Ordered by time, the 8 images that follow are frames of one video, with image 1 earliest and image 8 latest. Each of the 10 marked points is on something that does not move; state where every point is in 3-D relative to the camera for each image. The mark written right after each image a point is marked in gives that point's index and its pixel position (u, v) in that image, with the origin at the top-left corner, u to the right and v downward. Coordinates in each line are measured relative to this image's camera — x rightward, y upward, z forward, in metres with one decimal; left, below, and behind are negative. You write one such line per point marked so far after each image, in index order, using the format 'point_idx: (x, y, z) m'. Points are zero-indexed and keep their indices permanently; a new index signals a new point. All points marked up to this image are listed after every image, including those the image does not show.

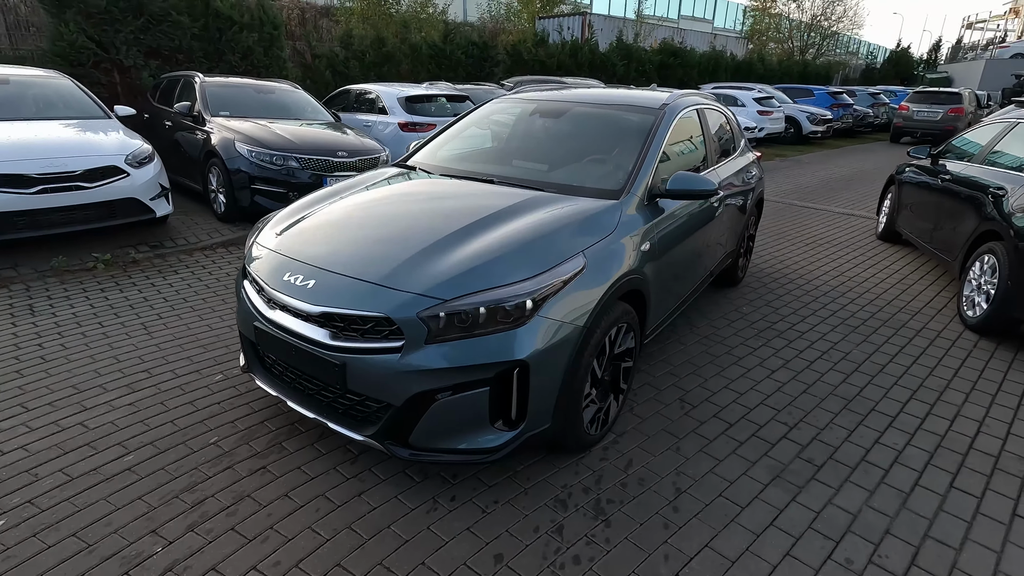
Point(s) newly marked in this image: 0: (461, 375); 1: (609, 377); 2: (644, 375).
0: (-0.2, -0.4, +2.4) m
1: (+0.6, -0.5, +3.1) m
2: (+1.0, -0.7, +3.9) m
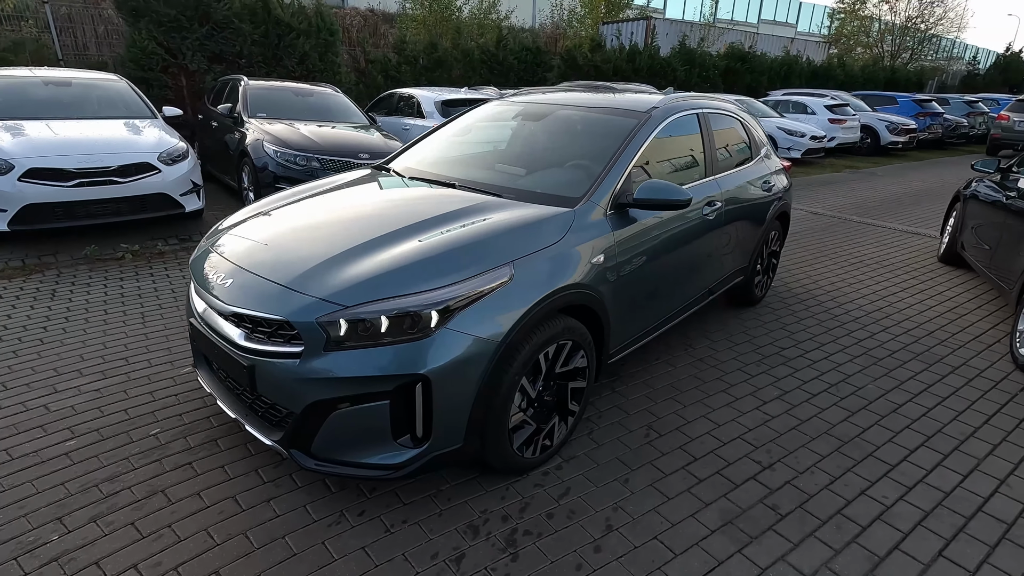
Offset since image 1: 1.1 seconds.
0: (-0.6, -0.4, +2.3) m
1: (+0.2, -0.6, +2.9) m
2: (+0.7, -0.8, +3.7) m
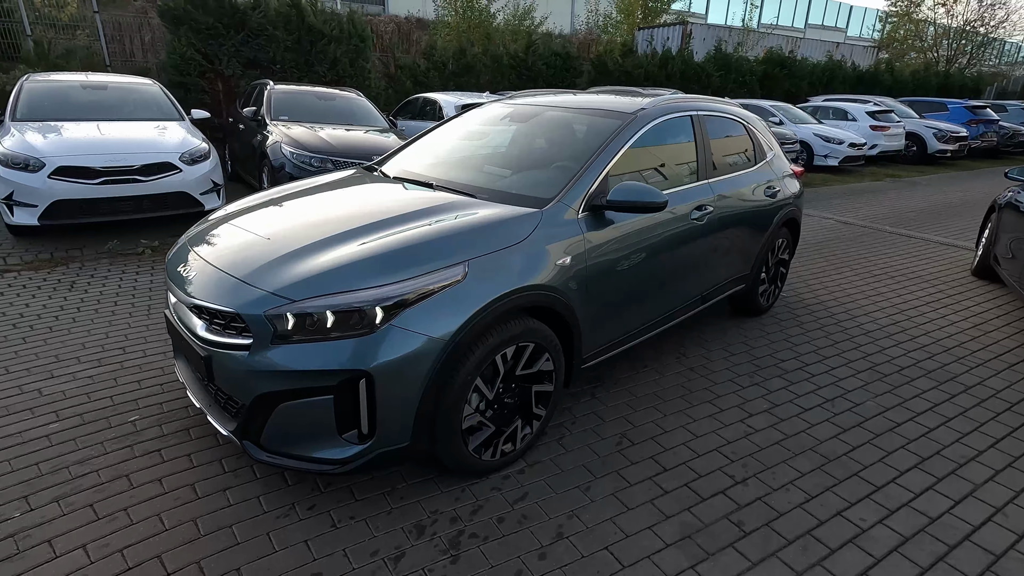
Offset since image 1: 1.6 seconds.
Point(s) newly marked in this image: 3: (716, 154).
0: (-0.9, -0.4, +2.3) m
1: (0.0, -0.6, +2.9) m
2: (+0.5, -0.8, +3.6) m
3: (+1.6, +1.1, +4.2) m
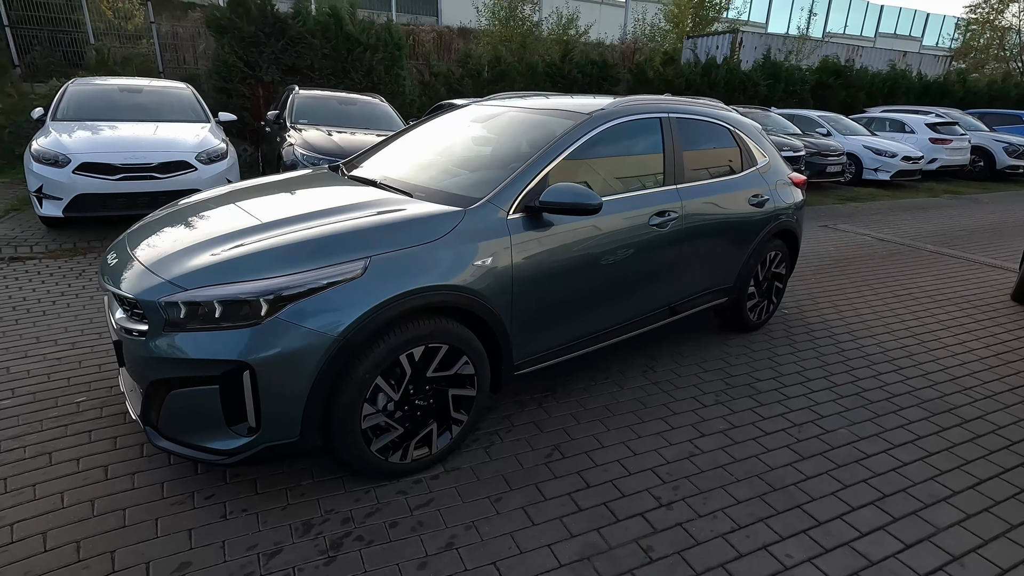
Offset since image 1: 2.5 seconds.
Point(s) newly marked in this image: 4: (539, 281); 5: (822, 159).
0: (-1.4, -0.3, +2.3) m
1: (-0.4, -0.6, +2.8) m
2: (+0.2, -0.8, +3.5) m
3: (+1.3, +1.0, +4.0) m
4: (+0.2, 0.0, +3.1) m
5: (+7.8, +3.3, +13.5) m
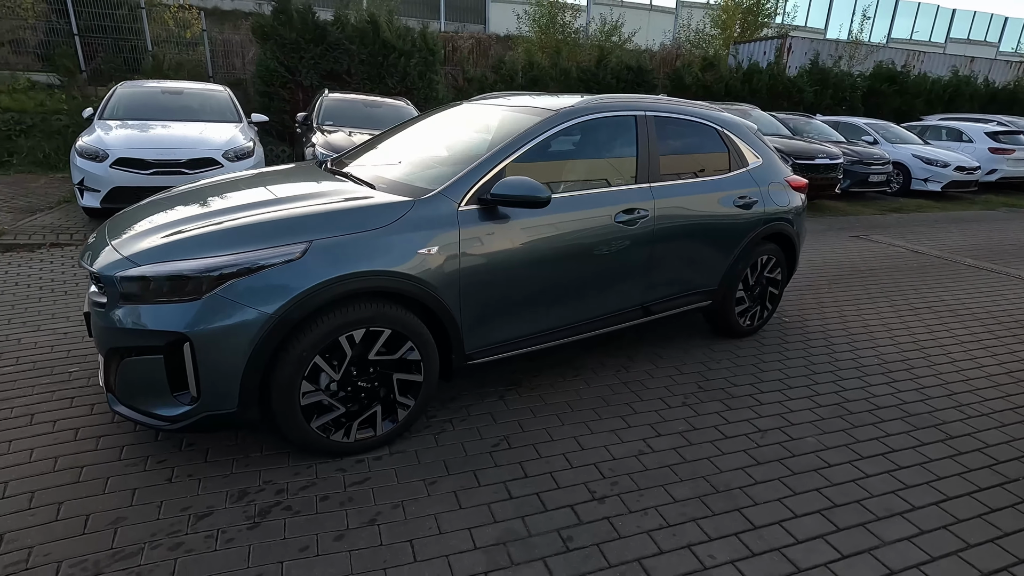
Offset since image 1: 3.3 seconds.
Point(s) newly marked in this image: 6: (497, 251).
0: (-1.7, -0.2, +2.5) m
1: (-0.7, -0.5, +2.9) m
2: (-0.1, -0.8, +3.5) m
3: (+1.1, +1.0, +4.0) m
4: (-0.1, +0.1, +3.1) m
5: (+8.5, +2.9, +12.9) m
6: (-0.1, +0.2, +3.1) m
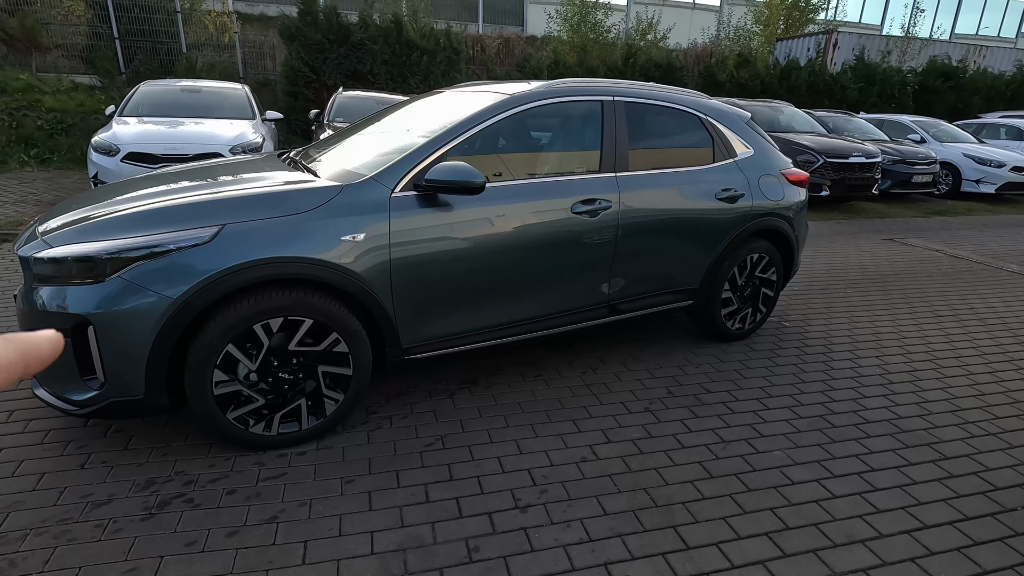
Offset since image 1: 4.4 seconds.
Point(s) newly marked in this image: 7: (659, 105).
0: (-2.1, -0.1, +2.4) m
1: (-1.1, -0.5, +2.8) m
2: (-0.4, -0.7, +3.3) m
3: (+0.9, +1.0, +3.7) m
4: (-0.4, +0.1, +3.0) m
5: (+8.9, +2.7, +12.1) m
6: (-0.4, +0.3, +3.0) m
7: (+1.1, +1.3, +3.9) m
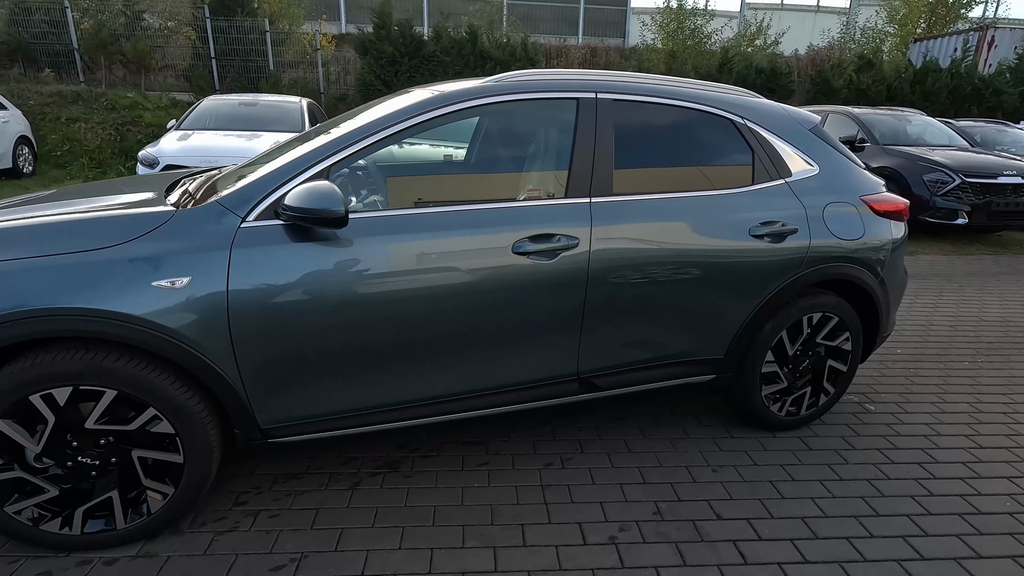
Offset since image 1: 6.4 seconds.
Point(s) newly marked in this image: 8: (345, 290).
0: (-2.6, -0.3, +2.0) m
1: (-1.6, -0.7, +2.1) m
2: (-0.8, -1.0, +2.5) m
3: (+0.6, +0.6, +2.7) m
4: (-0.9, -0.1, +2.2) m
5: (+10.1, +1.7, +9.5) m
6: (-0.8, 0.0, +2.2) m
7: (+0.9, +1.0, +2.8) m
8: (-0.7, 0.0, +2.2) m
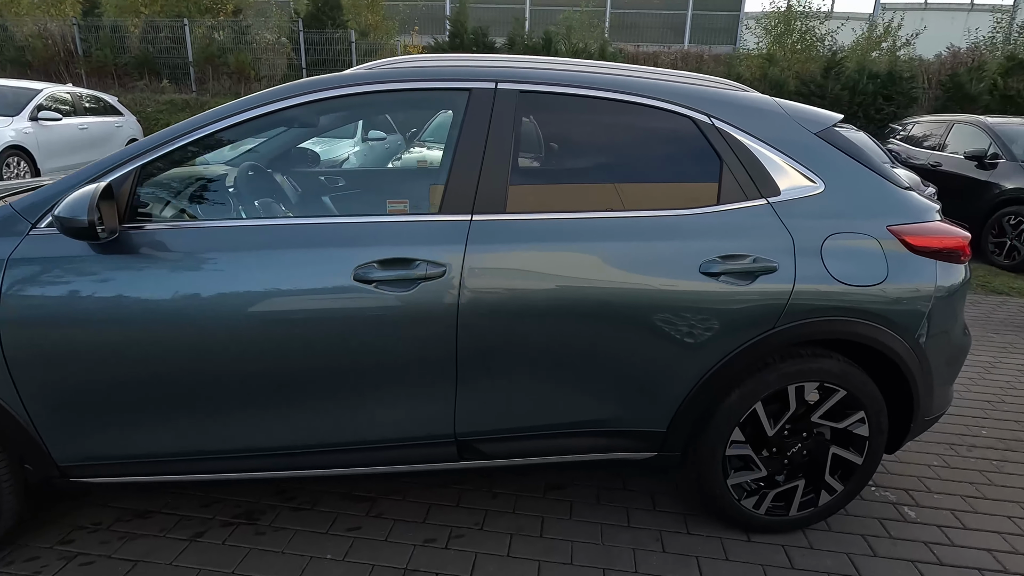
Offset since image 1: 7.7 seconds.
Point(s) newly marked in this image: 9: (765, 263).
0: (-3.2, -0.3, +1.9) m
1: (-2.2, -0.7, +1.9) m
2: (-1.4, -1.1, +2.2) m
3: (+0.1, +0.5, +2.1) m
4: (-1.4, -0.2, +1.9) m
5: (+10.8, +0.8, +7.0) m
6: (-1.4, -0.1, +1.8) m
7: (+0.4, +0.8, +2.2) m
8: (-1.3, -0.1, +1.9) m
9: (+1.0, +0.1, +2.1) m
